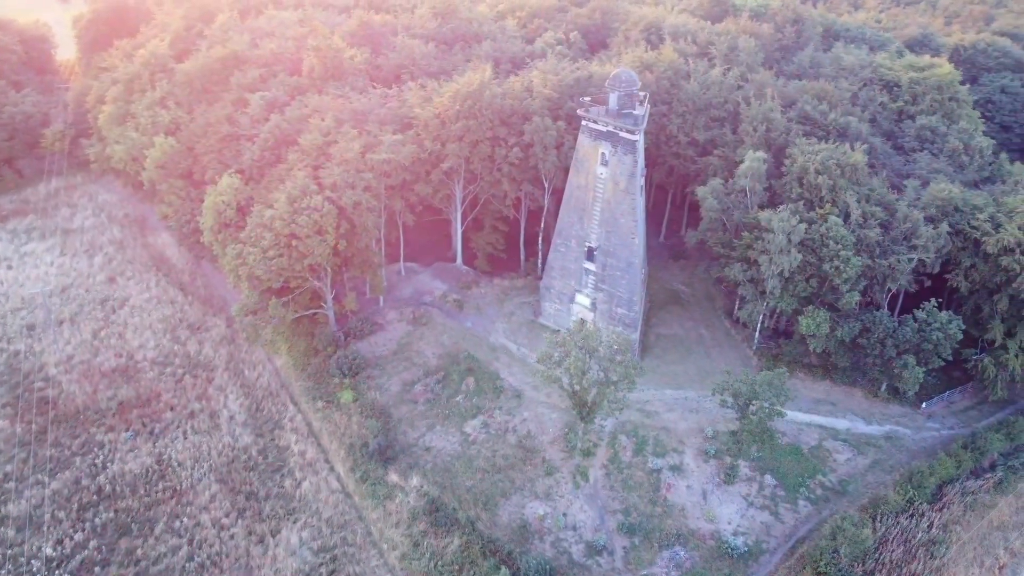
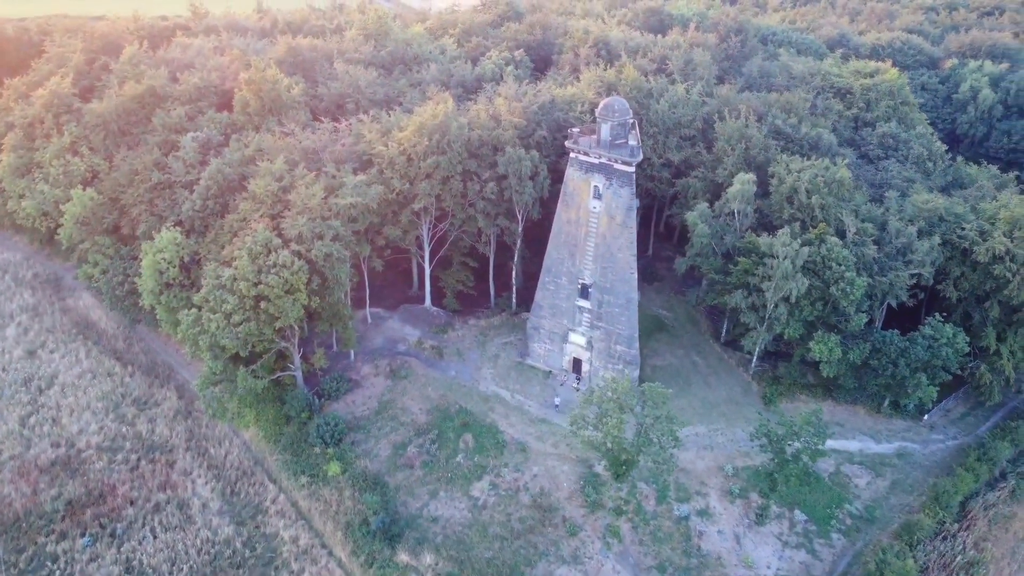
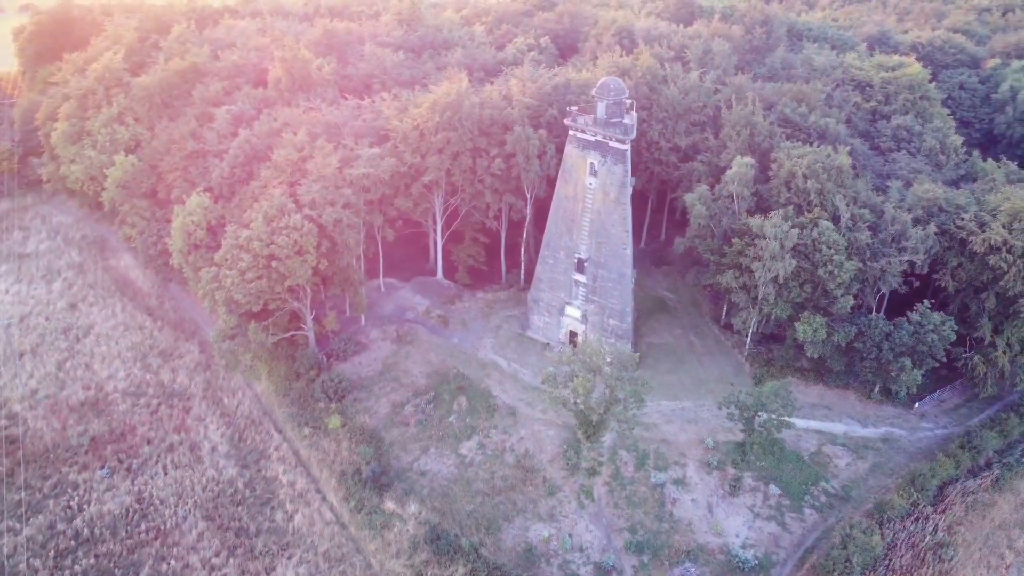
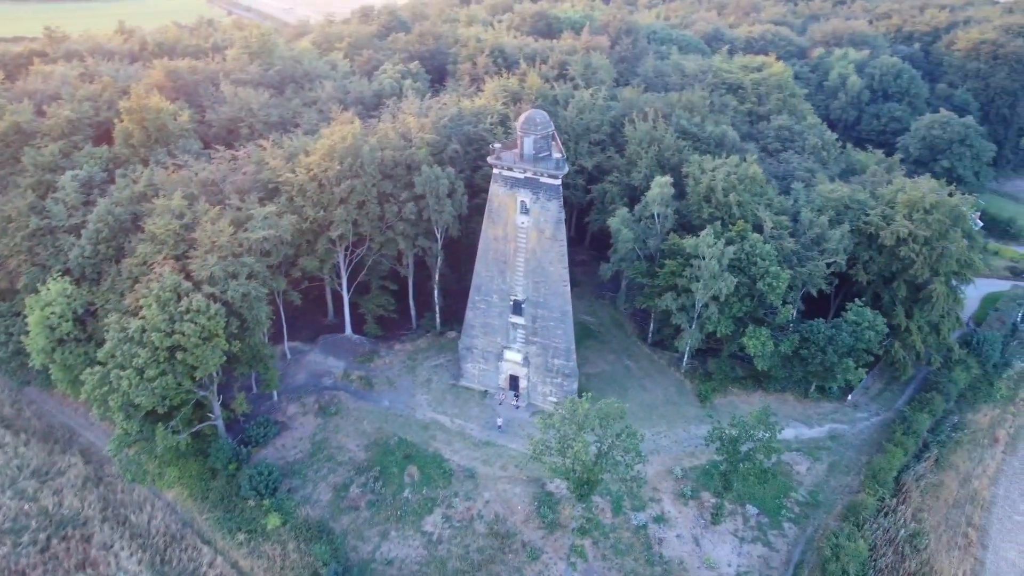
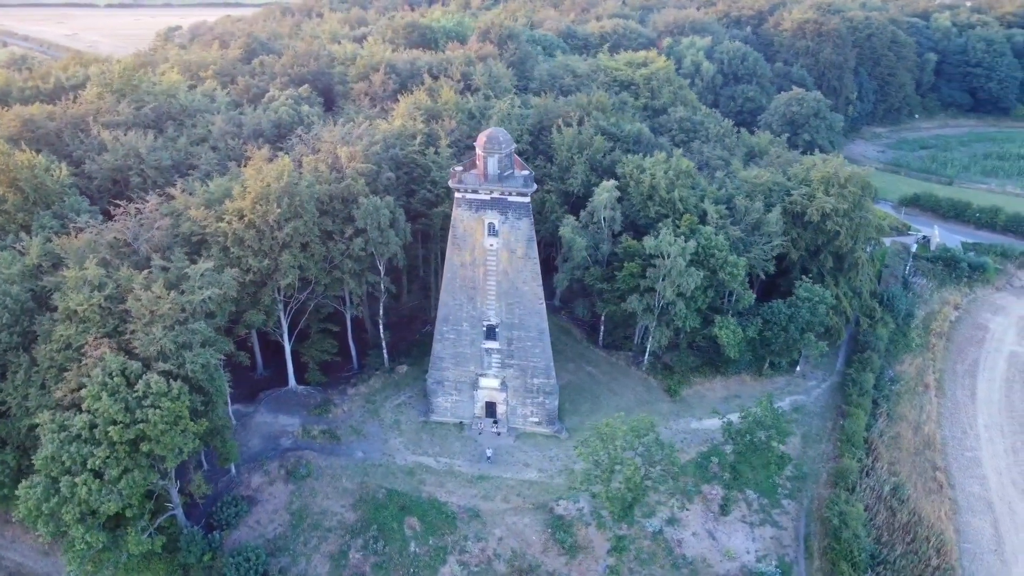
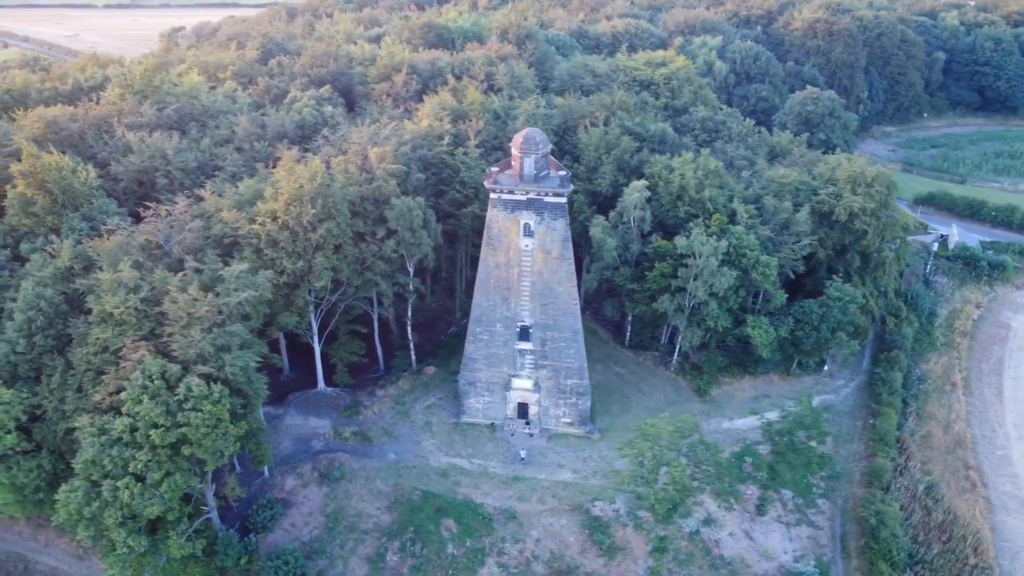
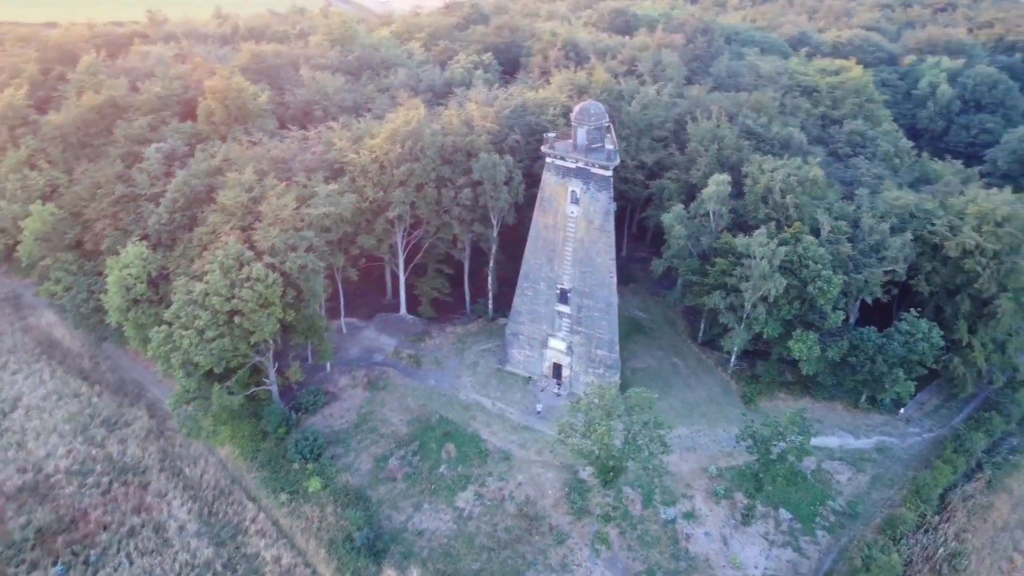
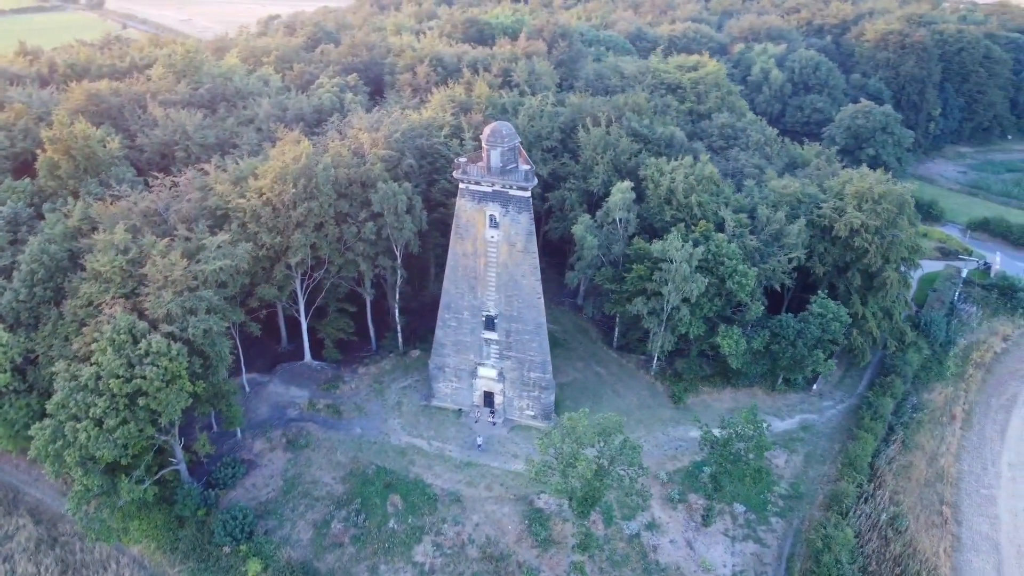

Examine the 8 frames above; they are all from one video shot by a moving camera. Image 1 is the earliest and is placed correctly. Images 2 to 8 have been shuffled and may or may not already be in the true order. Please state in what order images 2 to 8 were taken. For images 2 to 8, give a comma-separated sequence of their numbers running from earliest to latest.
3, 2, 7, 4, 8, 5, 6
